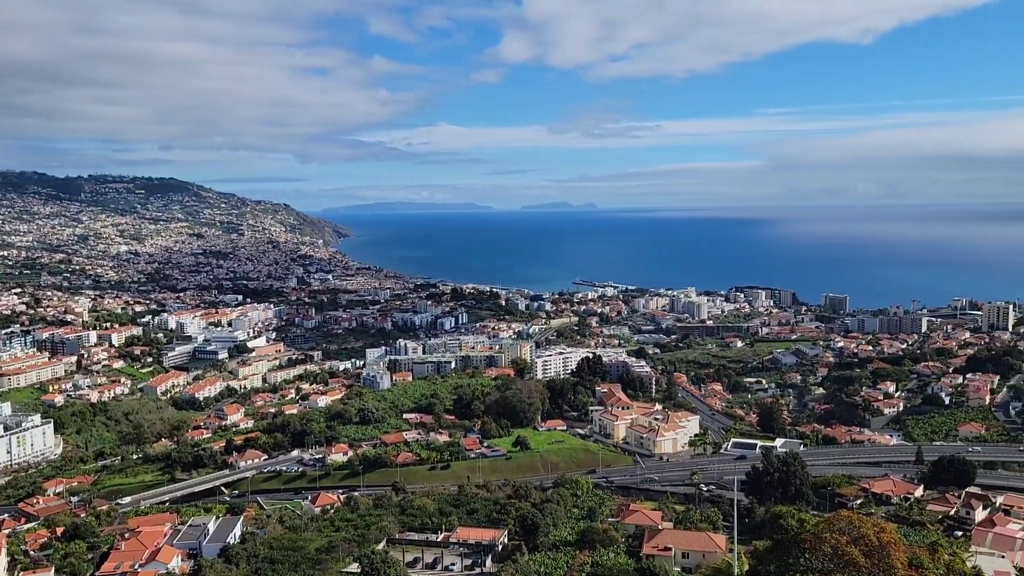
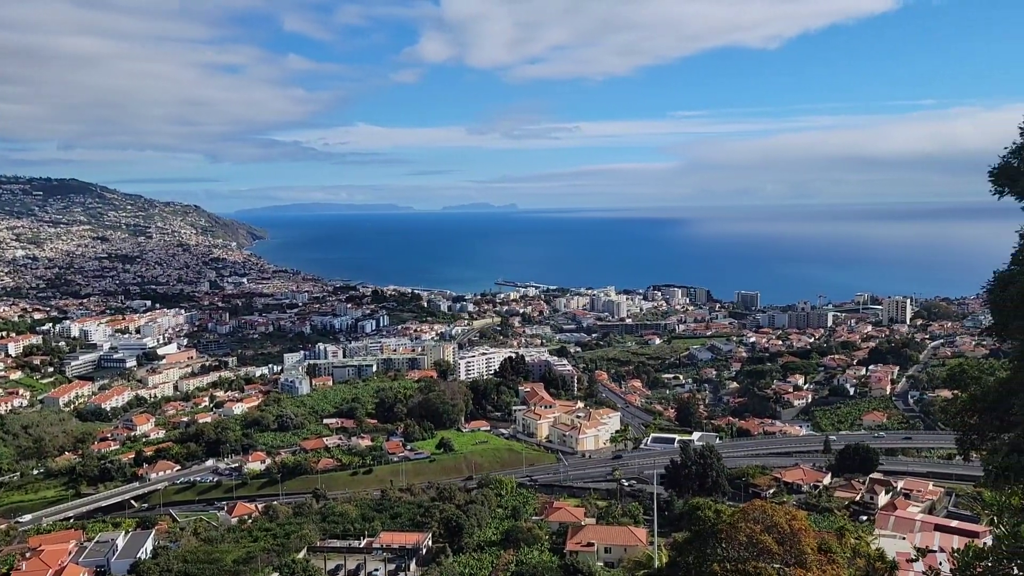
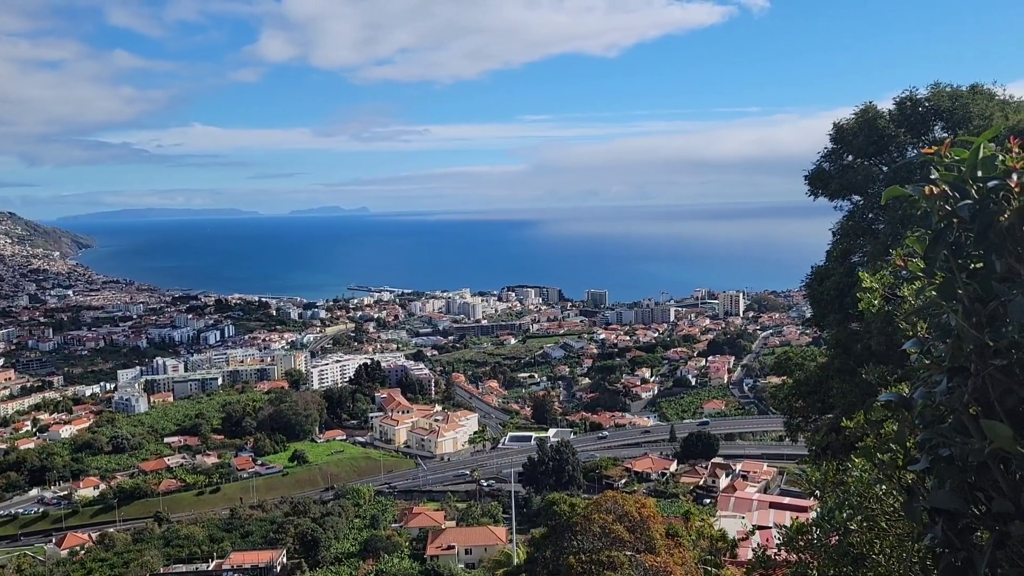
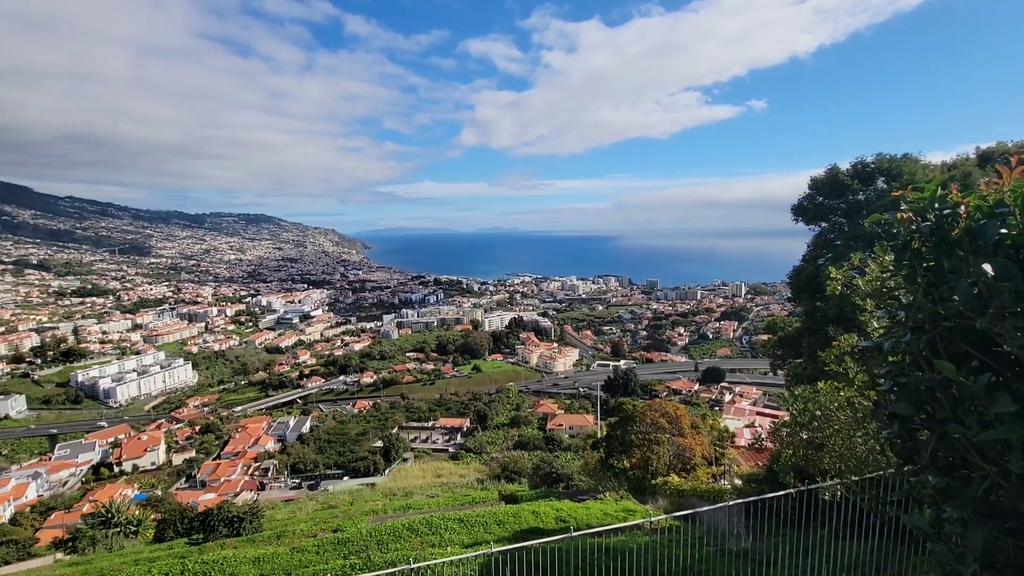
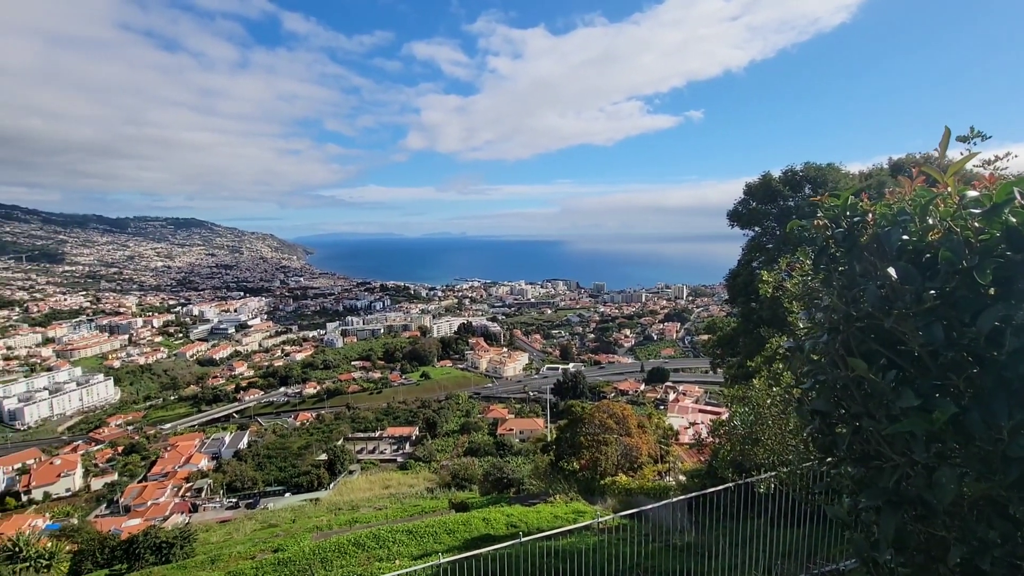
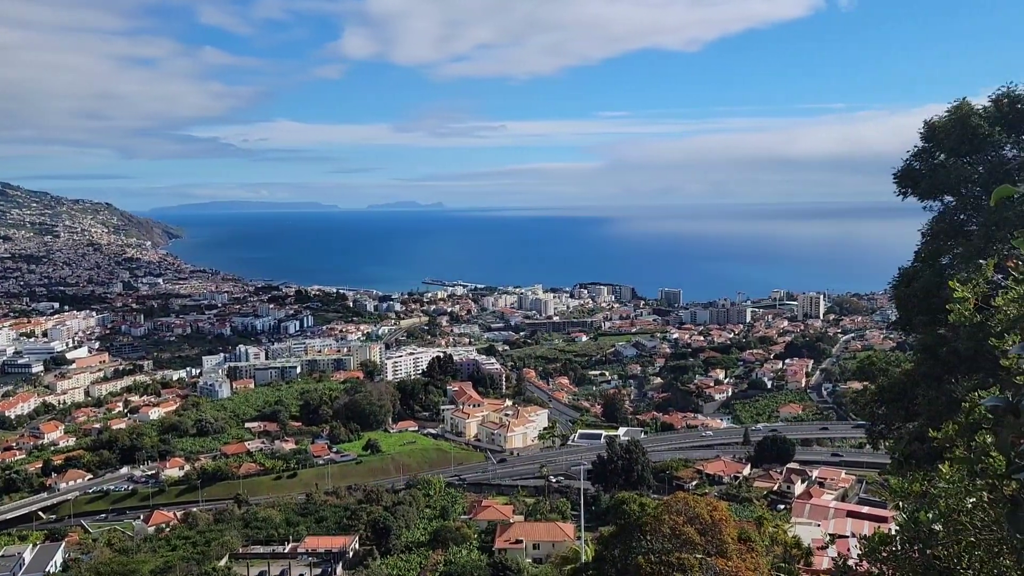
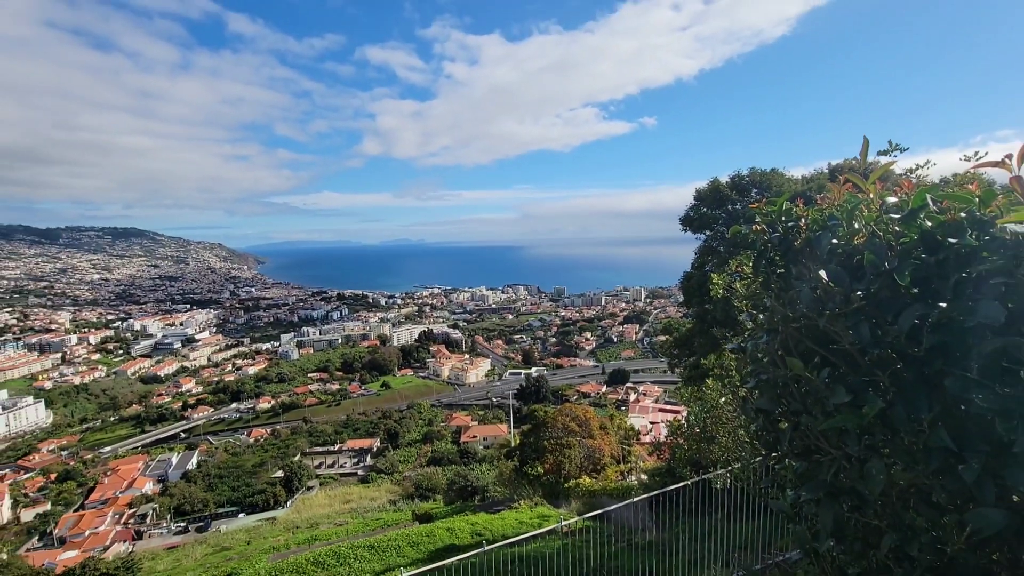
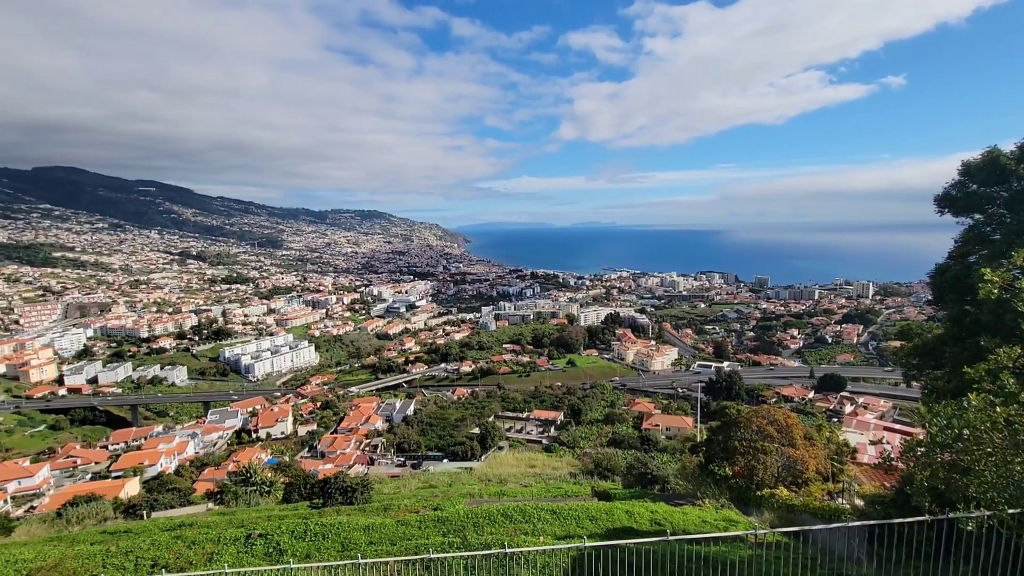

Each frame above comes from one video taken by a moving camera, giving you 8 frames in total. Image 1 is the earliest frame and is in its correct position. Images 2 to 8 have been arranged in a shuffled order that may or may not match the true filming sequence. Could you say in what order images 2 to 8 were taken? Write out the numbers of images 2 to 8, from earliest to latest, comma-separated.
2, 6, 3, 7, 5, 4, 8
